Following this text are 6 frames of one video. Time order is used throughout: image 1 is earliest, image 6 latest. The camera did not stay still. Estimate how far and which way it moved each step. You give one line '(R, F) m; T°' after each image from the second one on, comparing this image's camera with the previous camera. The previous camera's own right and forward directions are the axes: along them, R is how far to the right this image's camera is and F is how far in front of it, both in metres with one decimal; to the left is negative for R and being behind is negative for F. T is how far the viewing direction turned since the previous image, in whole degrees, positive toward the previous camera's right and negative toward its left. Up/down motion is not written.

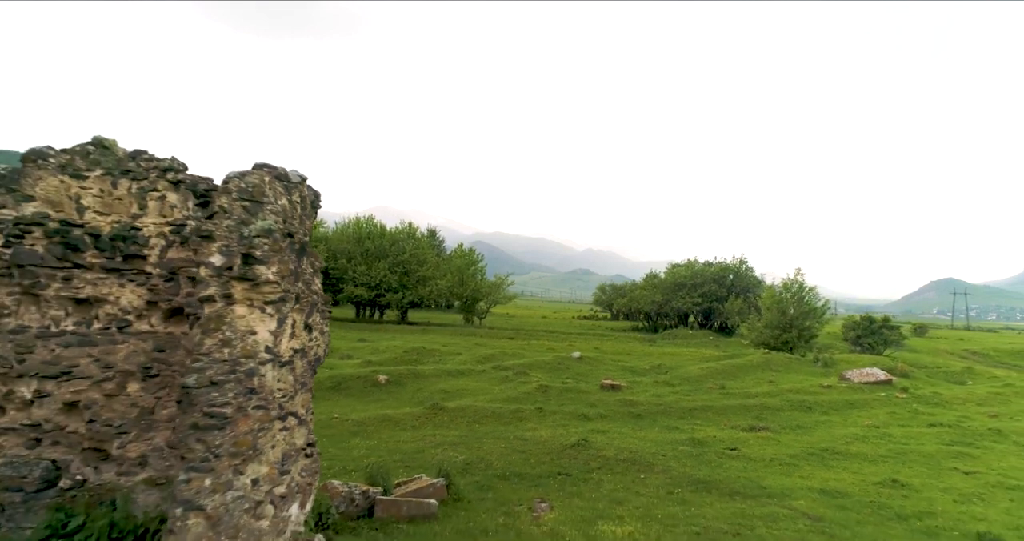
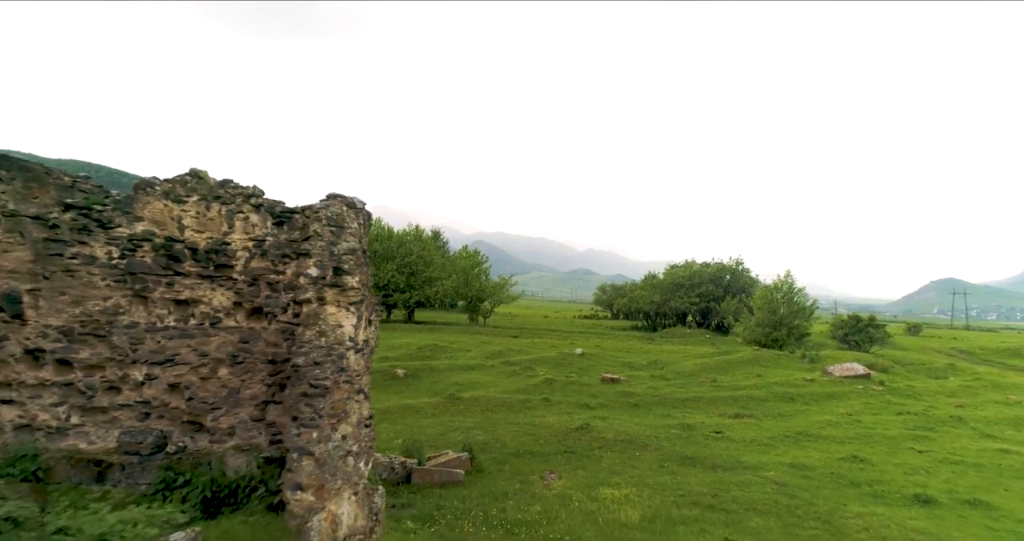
(-0.2, -1.5) m; 0°
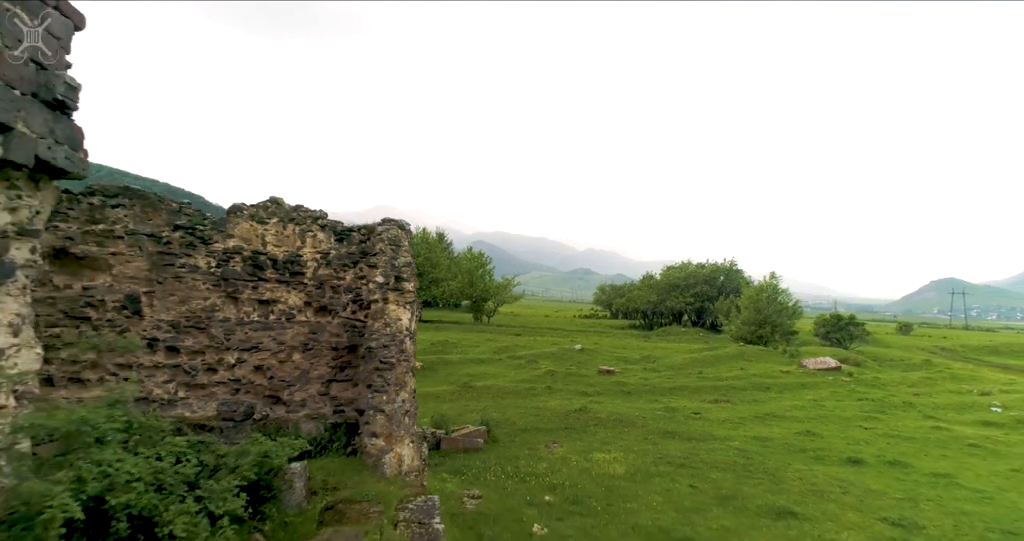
(-0.2, -2.1) m; 0°
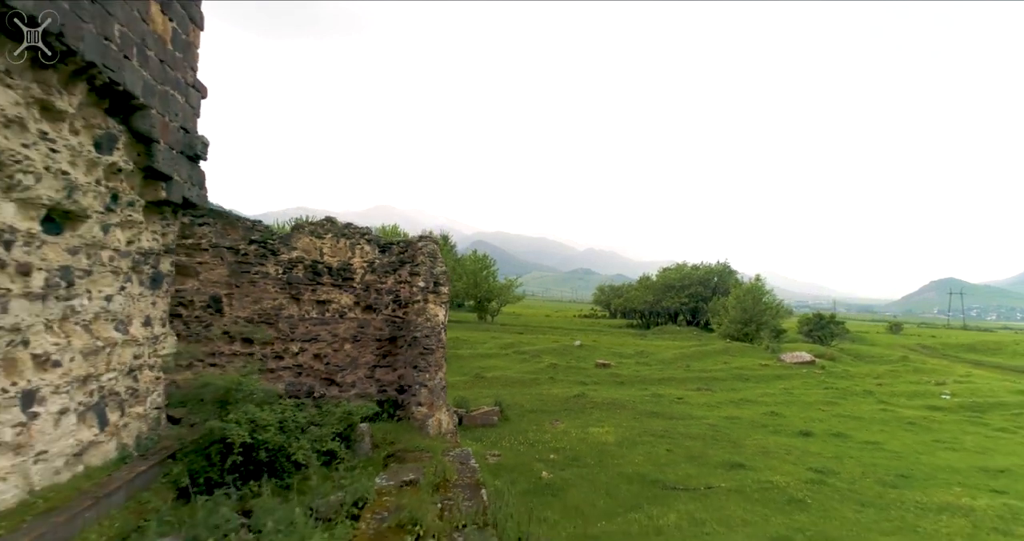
(-0.2, -2.2) m; 0°
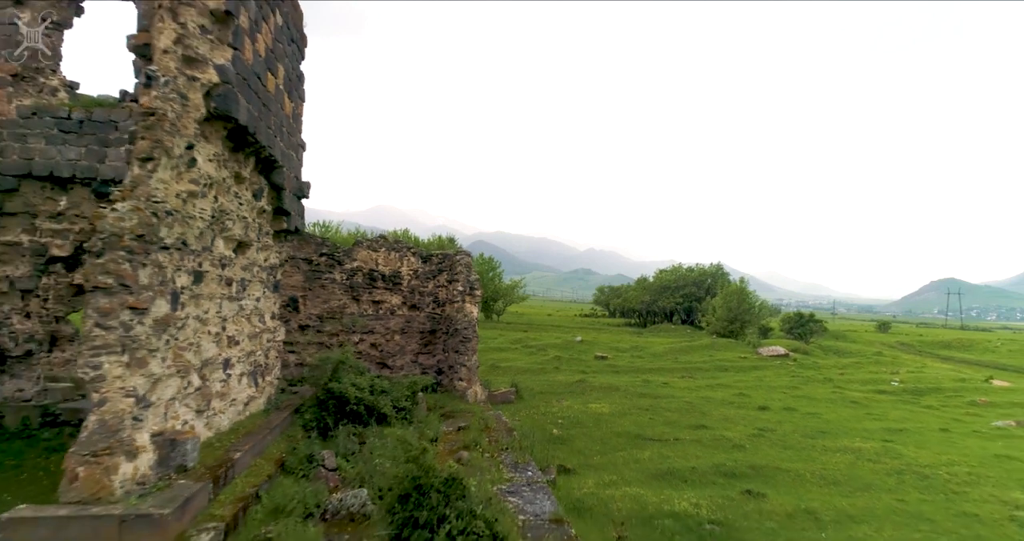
(-0.4, -3.1) m; 0°
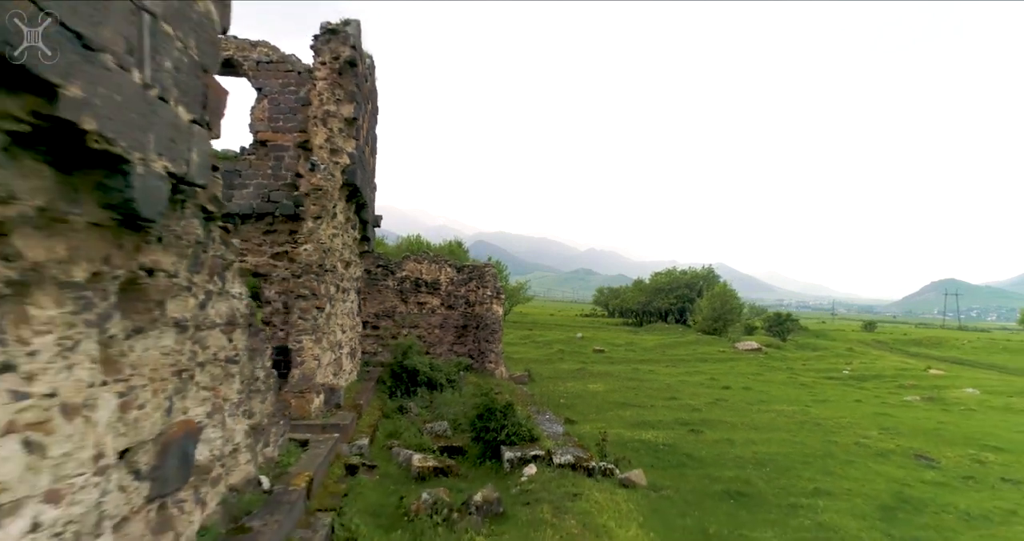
(-0.5, -4.1) m; 0°
